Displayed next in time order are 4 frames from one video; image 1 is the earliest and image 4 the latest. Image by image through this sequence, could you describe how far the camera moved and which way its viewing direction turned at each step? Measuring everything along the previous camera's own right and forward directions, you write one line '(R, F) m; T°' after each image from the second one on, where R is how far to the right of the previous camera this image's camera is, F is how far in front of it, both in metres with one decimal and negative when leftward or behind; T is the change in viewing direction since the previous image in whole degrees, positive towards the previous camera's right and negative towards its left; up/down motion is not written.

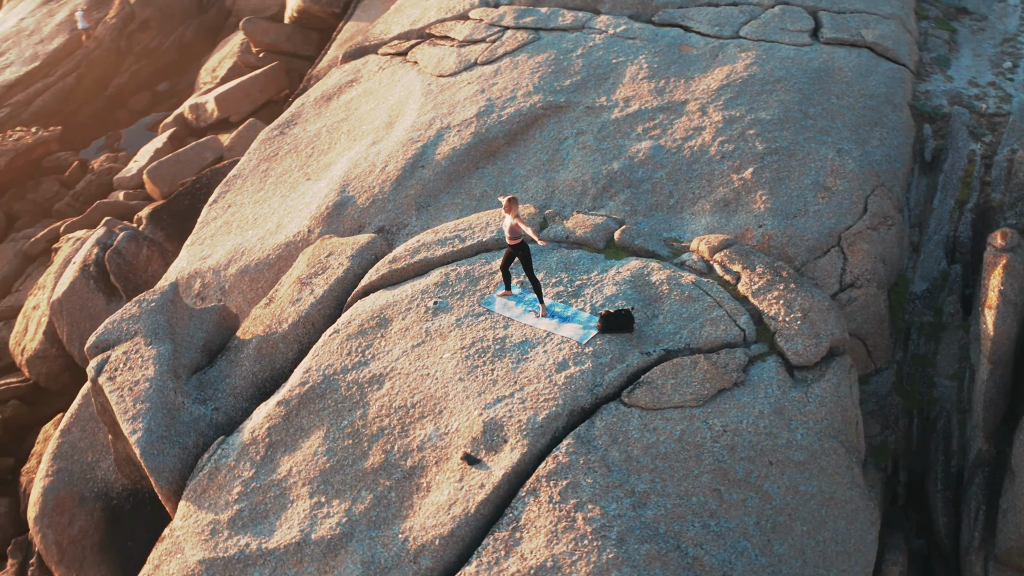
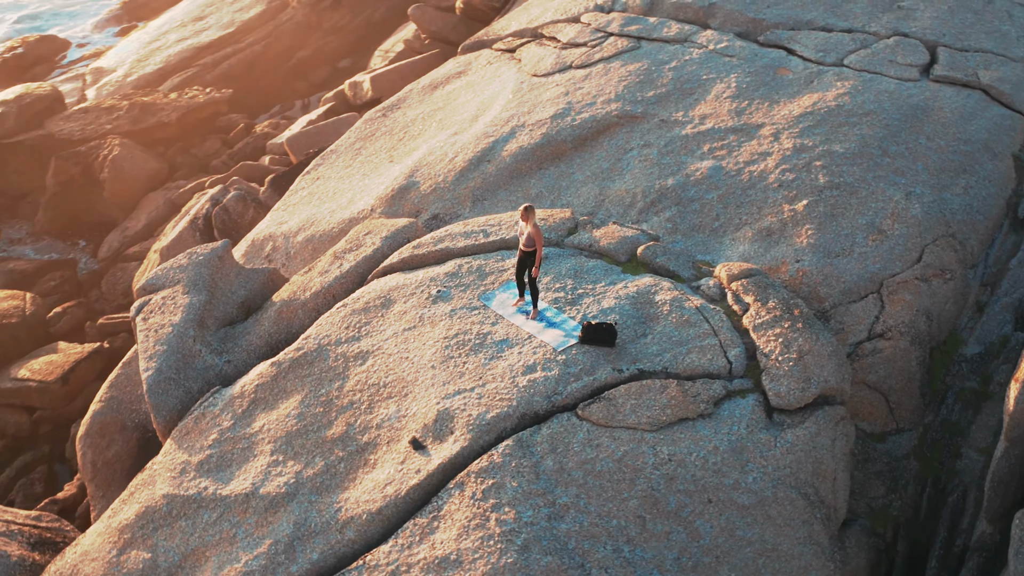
(+2.0, +0.1) m; -12°
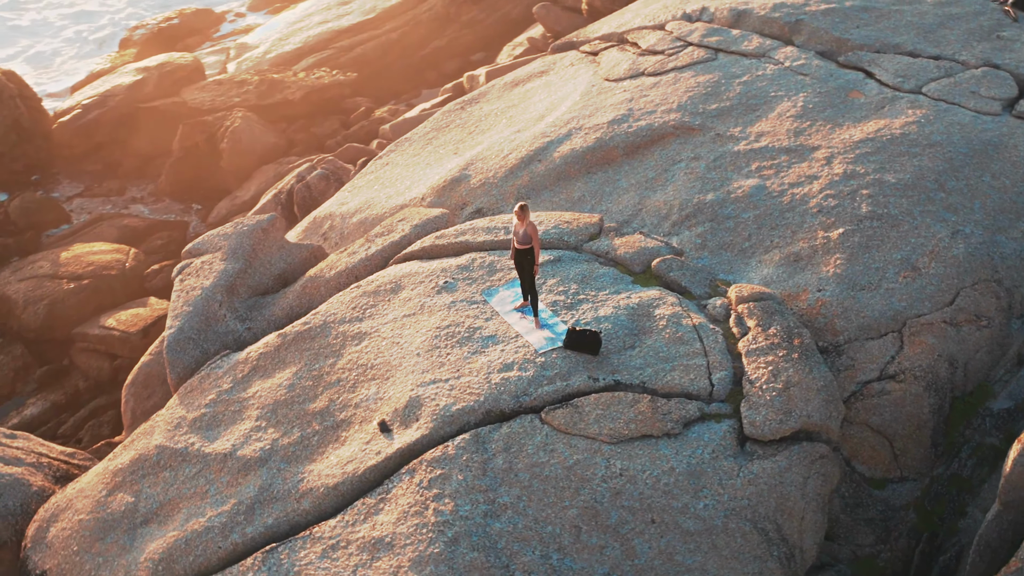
(+1.5, +0.1) m; -9°
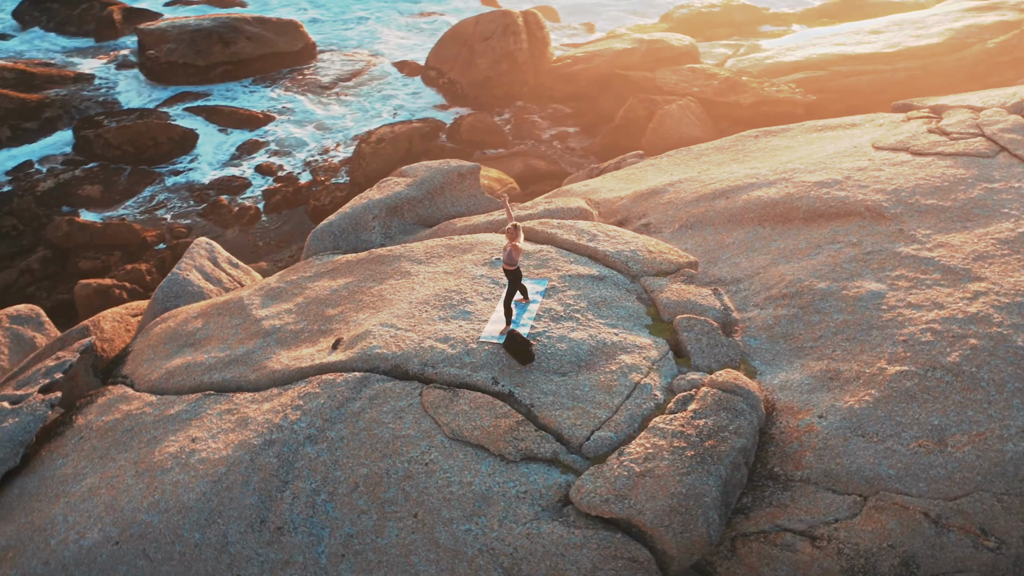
(+5.4, +1.5) m; -33°
